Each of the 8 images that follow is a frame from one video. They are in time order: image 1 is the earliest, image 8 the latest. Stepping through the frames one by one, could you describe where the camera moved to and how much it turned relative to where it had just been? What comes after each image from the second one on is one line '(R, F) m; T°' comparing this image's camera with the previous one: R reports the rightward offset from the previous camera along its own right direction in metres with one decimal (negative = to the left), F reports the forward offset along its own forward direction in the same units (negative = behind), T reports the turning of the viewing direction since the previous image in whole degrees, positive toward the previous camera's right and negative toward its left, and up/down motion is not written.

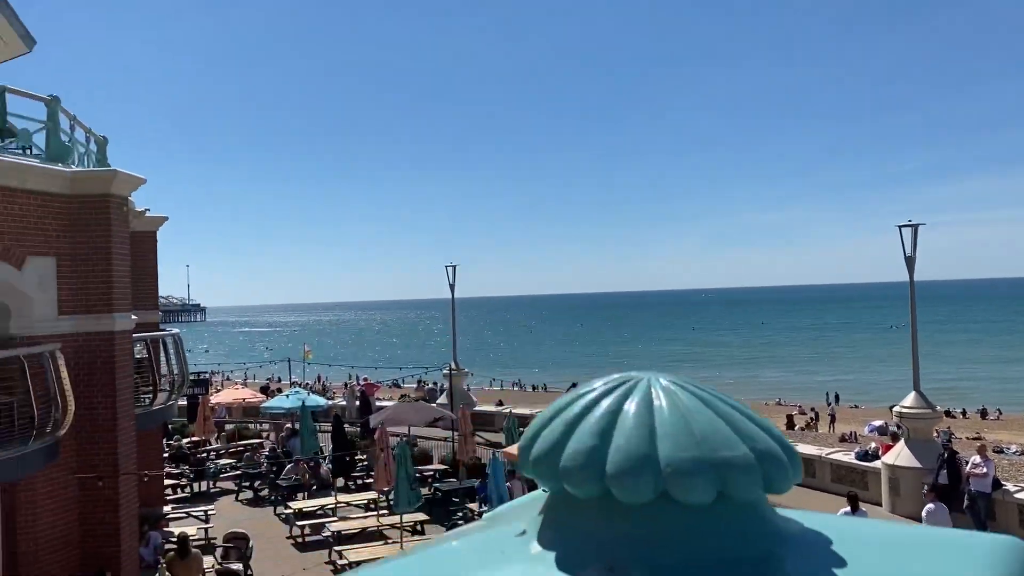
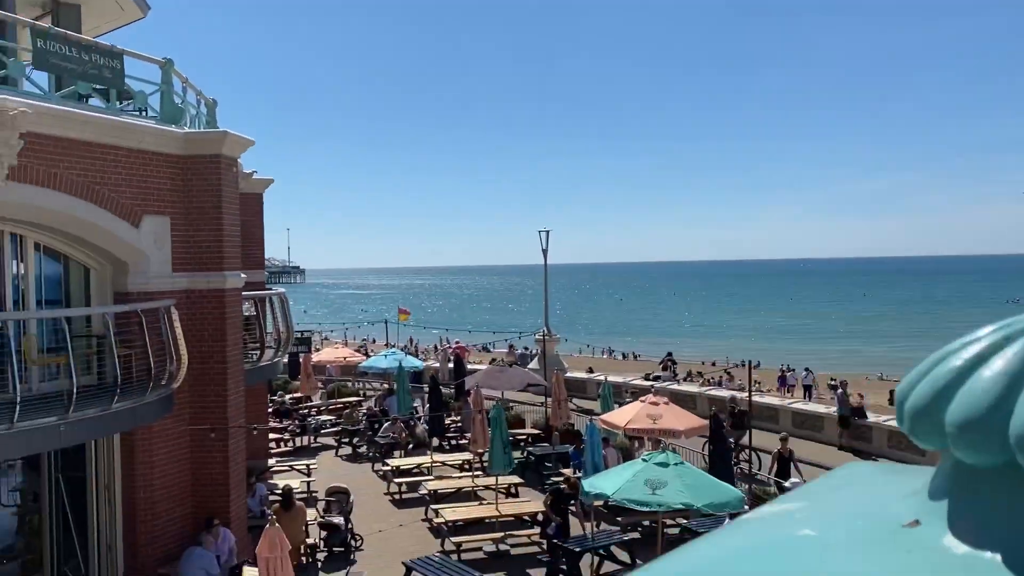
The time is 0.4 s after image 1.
(-0.1, +0.1) m; -6°
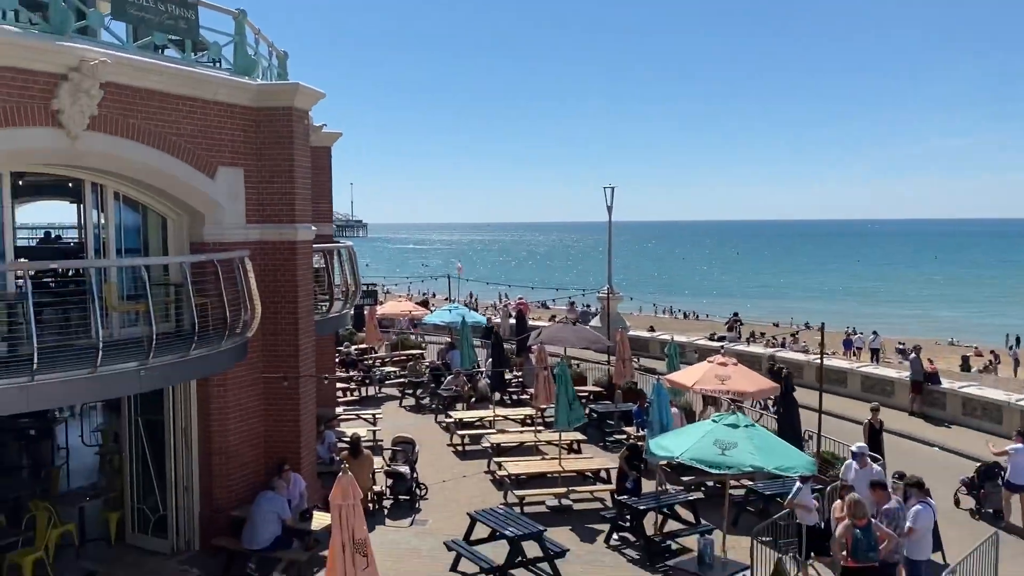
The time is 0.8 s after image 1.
(-0.1, +0.1) m; -4°
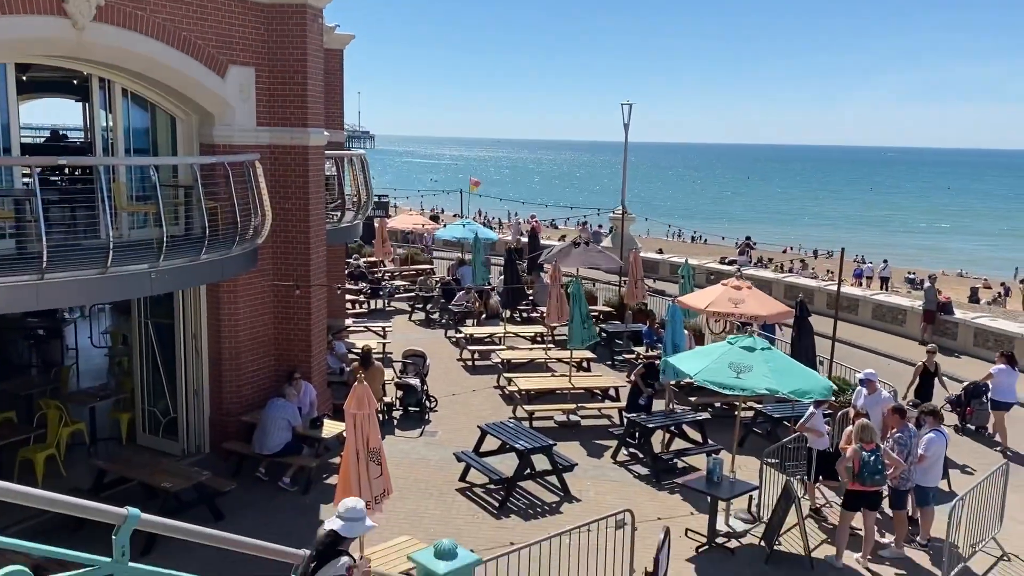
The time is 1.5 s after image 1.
(-0.1, +0.2) m; 0°
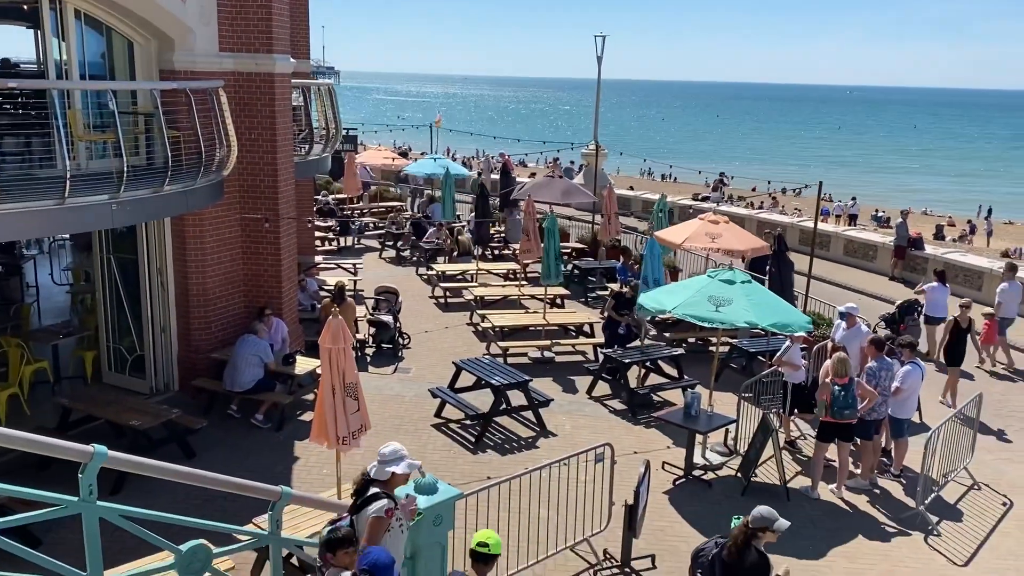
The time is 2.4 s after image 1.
(-0.1, +0.2) m; +2°
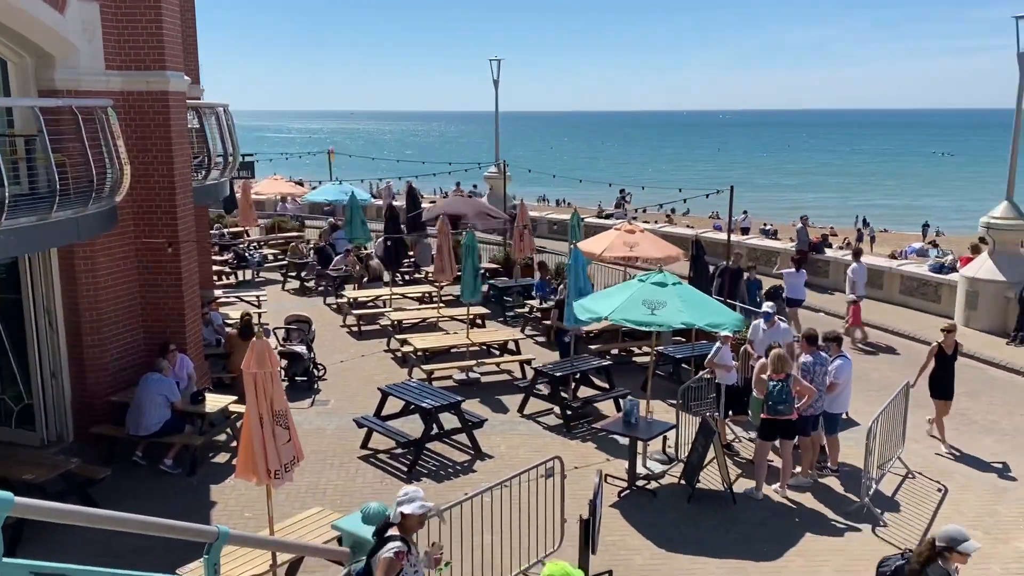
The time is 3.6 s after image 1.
(-0.3, +0.4) m; +7°
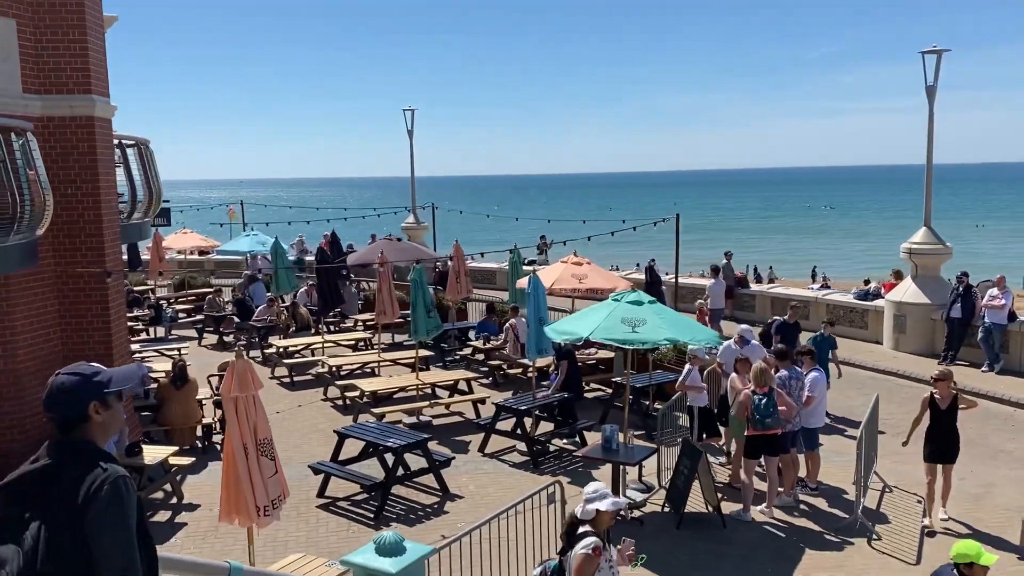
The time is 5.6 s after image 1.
(-0.7, +0.5) m; +7°
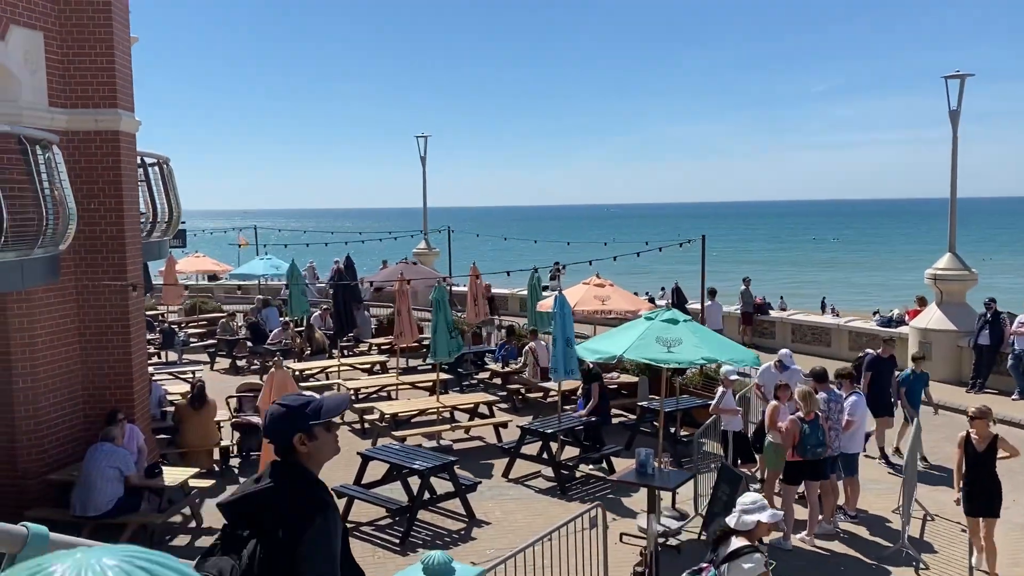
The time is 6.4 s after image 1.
(-0.3, +0.2) m; 0°
